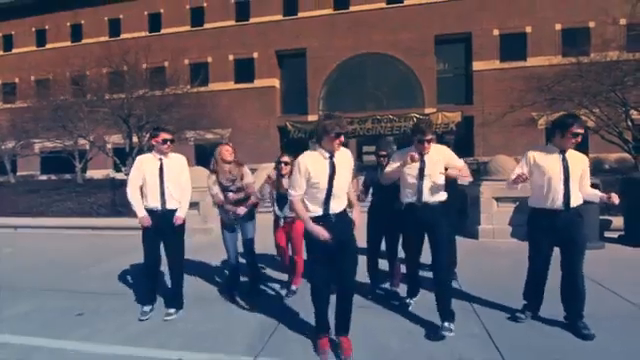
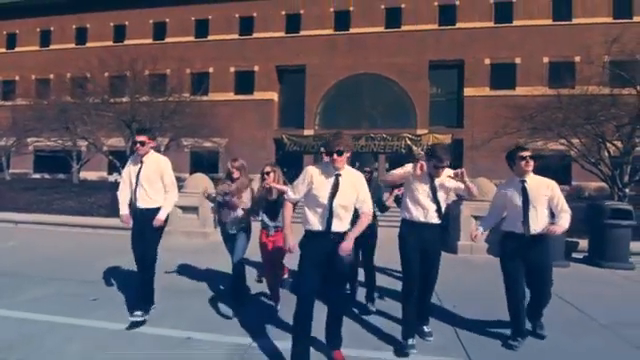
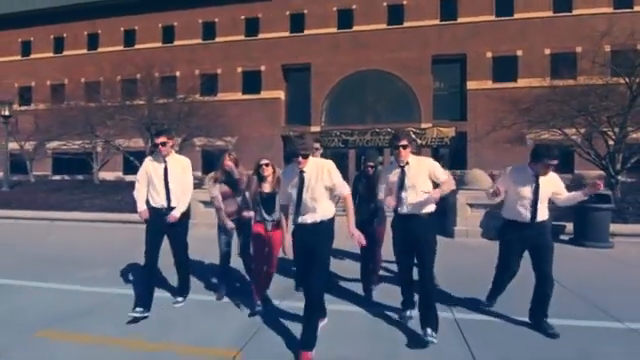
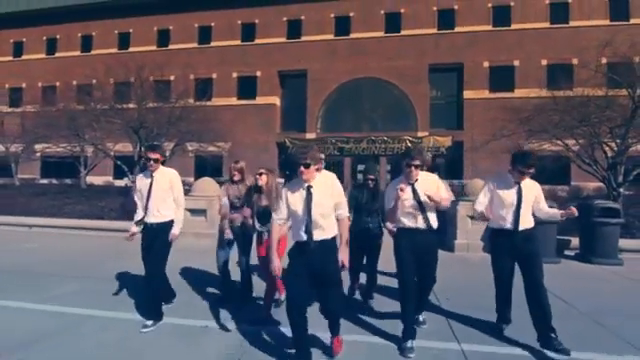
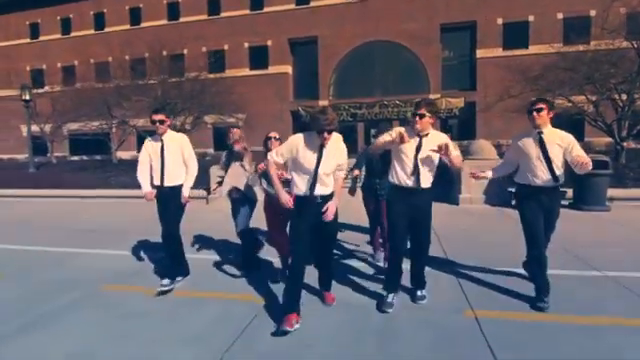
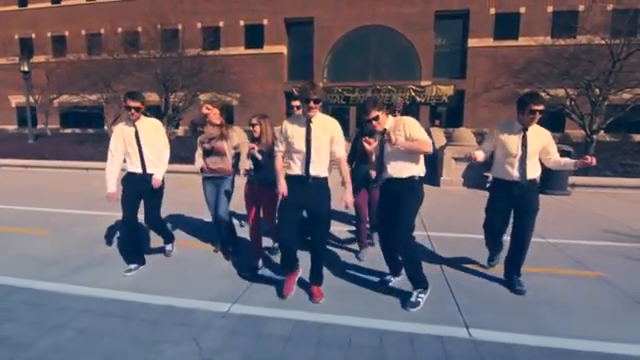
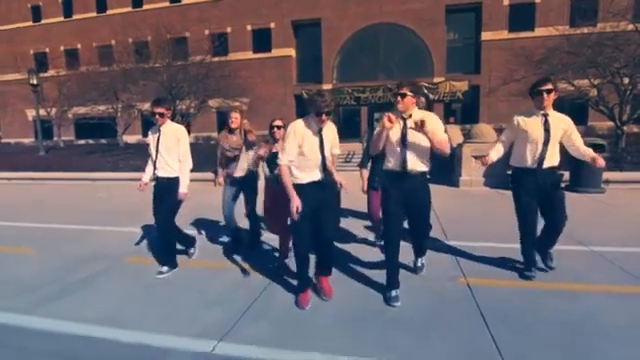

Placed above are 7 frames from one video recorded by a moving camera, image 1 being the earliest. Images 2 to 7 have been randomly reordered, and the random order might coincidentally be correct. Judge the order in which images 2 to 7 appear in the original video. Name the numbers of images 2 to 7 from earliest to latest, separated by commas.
2, 4, 3, 5, 7, 6
